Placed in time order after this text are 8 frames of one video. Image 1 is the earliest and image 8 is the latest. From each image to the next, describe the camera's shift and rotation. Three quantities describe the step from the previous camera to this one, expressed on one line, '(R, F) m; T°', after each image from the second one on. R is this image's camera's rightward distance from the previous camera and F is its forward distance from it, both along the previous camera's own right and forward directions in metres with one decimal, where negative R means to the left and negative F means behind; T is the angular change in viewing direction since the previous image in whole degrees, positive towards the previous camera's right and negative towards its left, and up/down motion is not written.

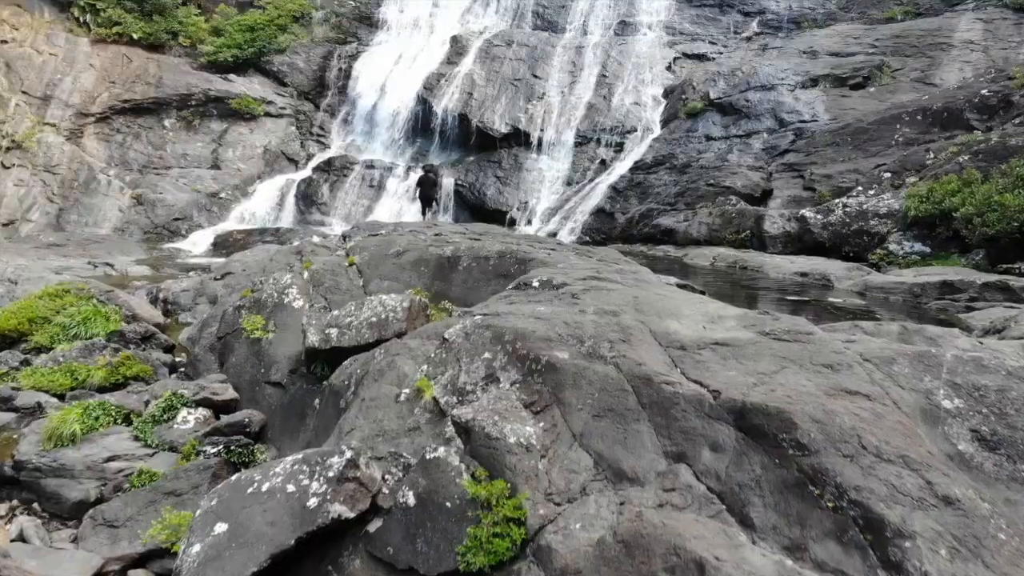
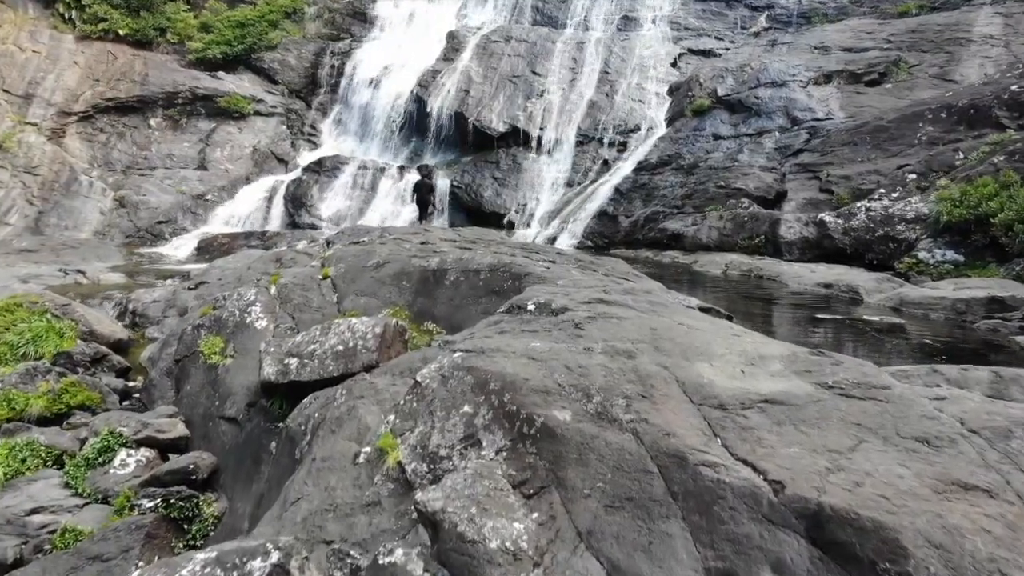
(0.0, +0.8) m; 0°
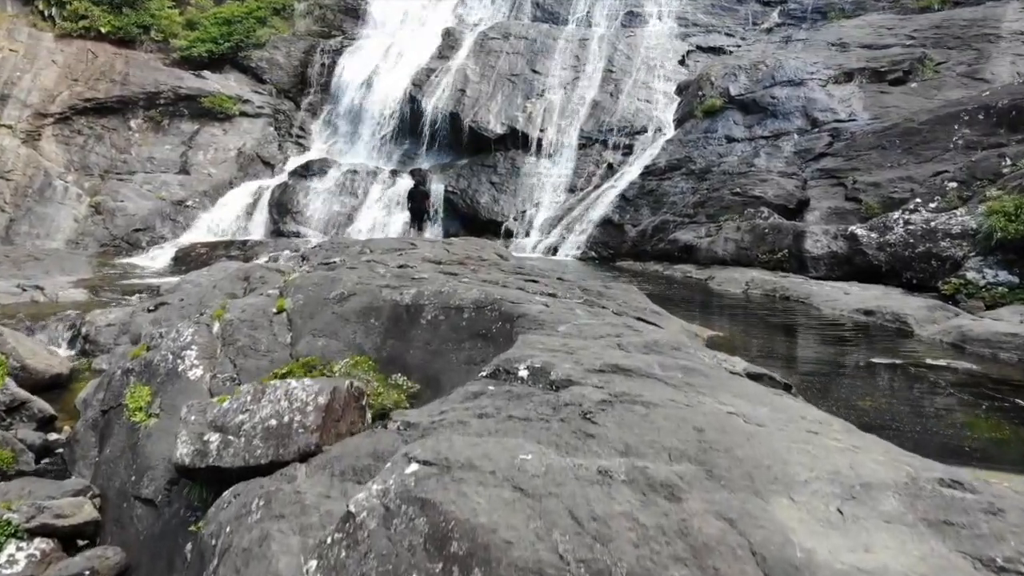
(0.0, +1.1) m; 0°
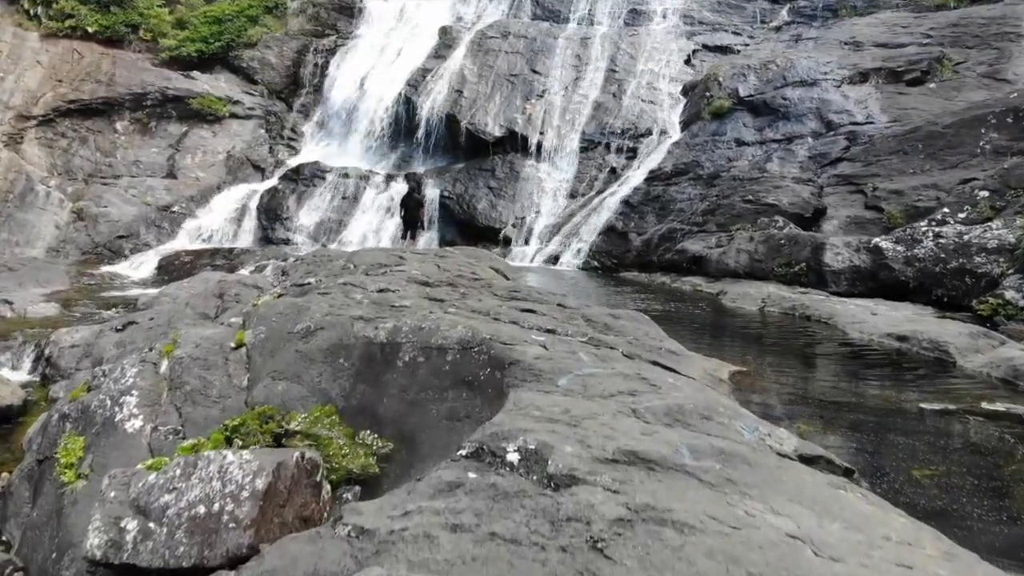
(0.0, +0.7) m; 0°
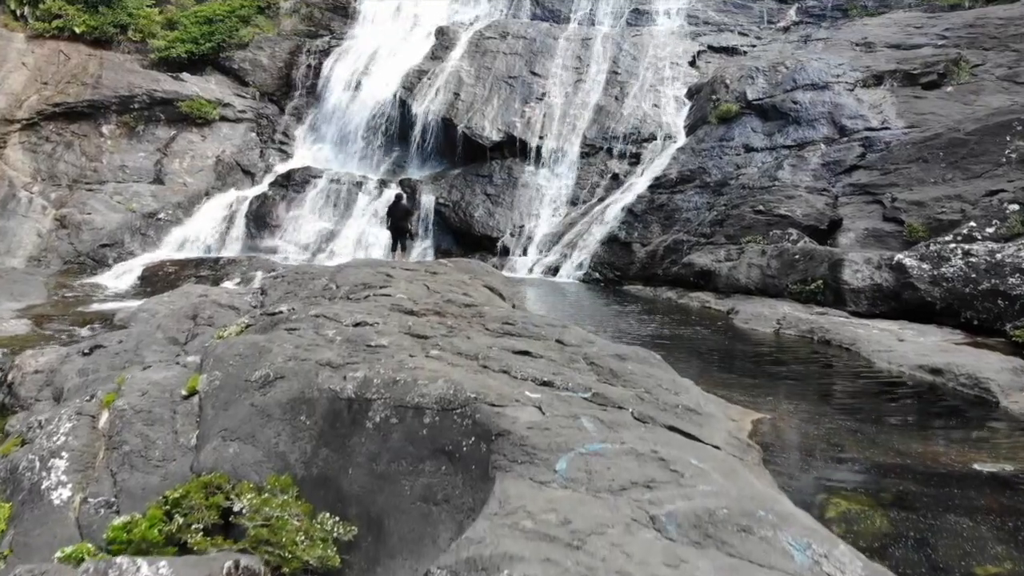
(0.0, +0.6) m; 0°
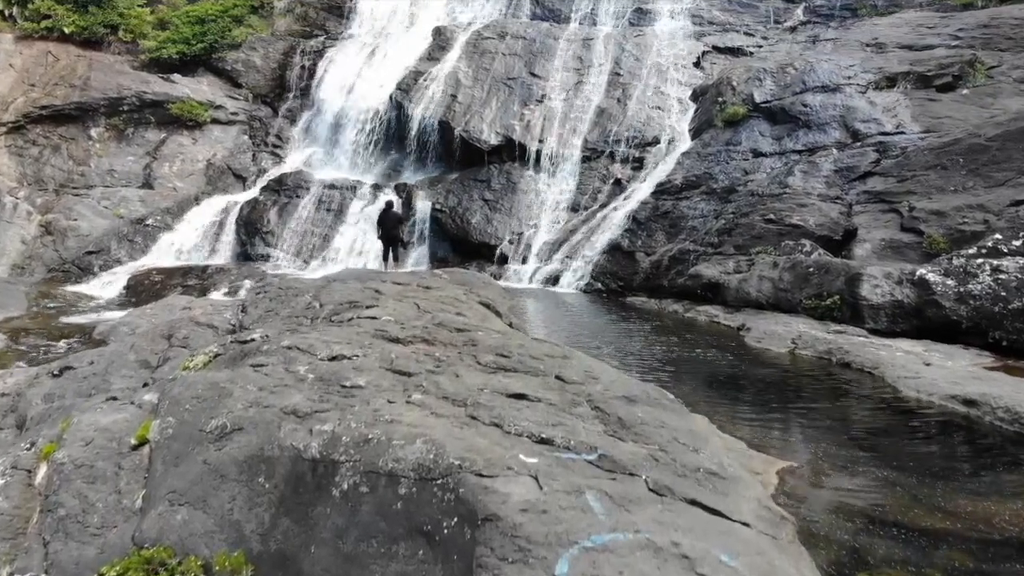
(0.0, +0.5) m; 0°
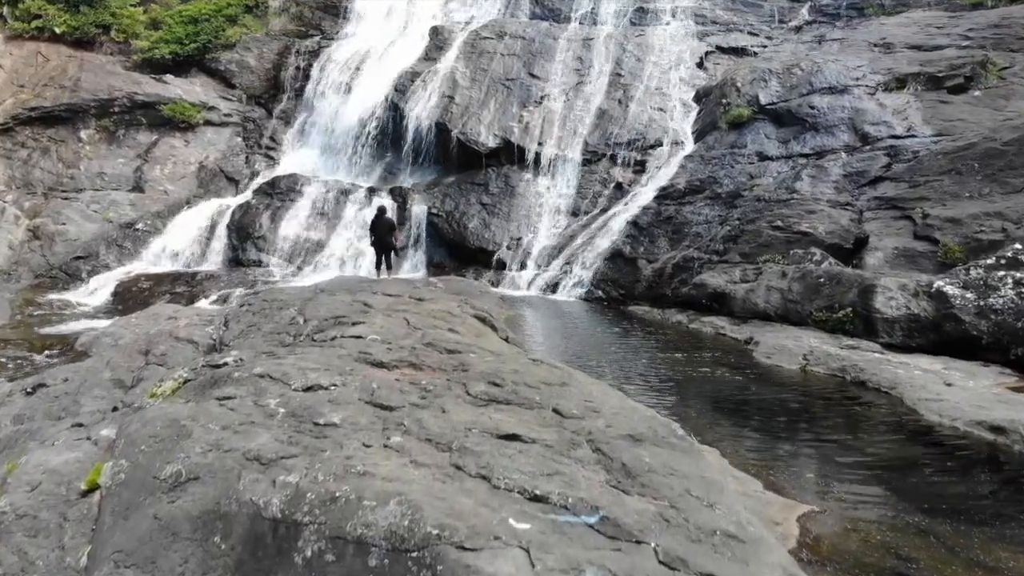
(0.0, +0.4) m; 0°
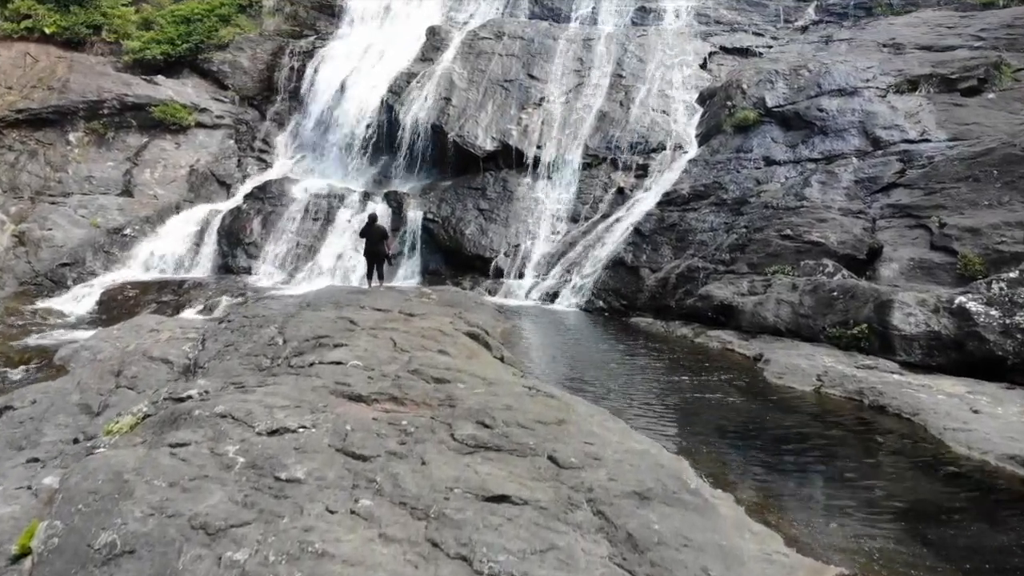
(0.0, +0.4) m; 0°
